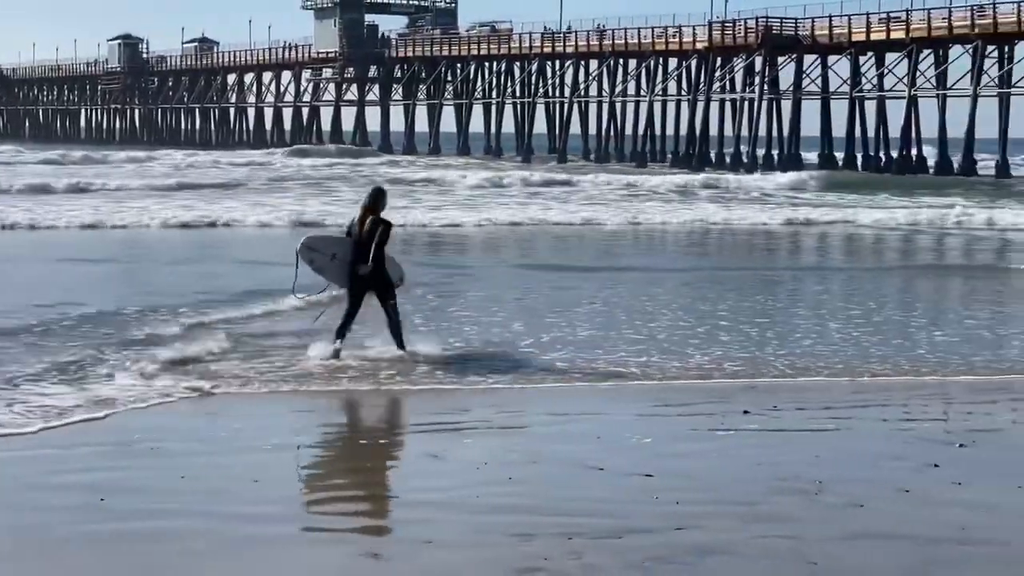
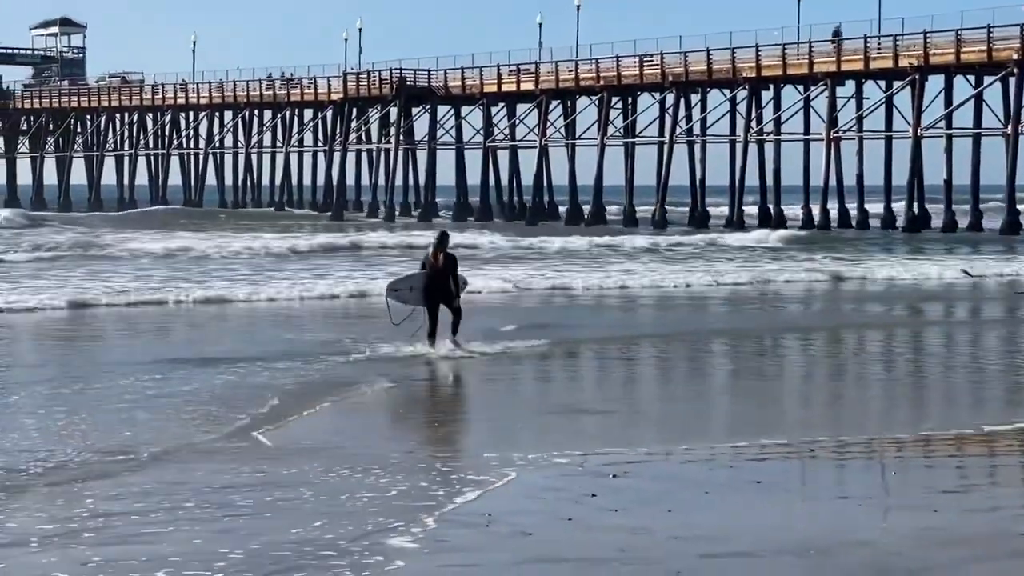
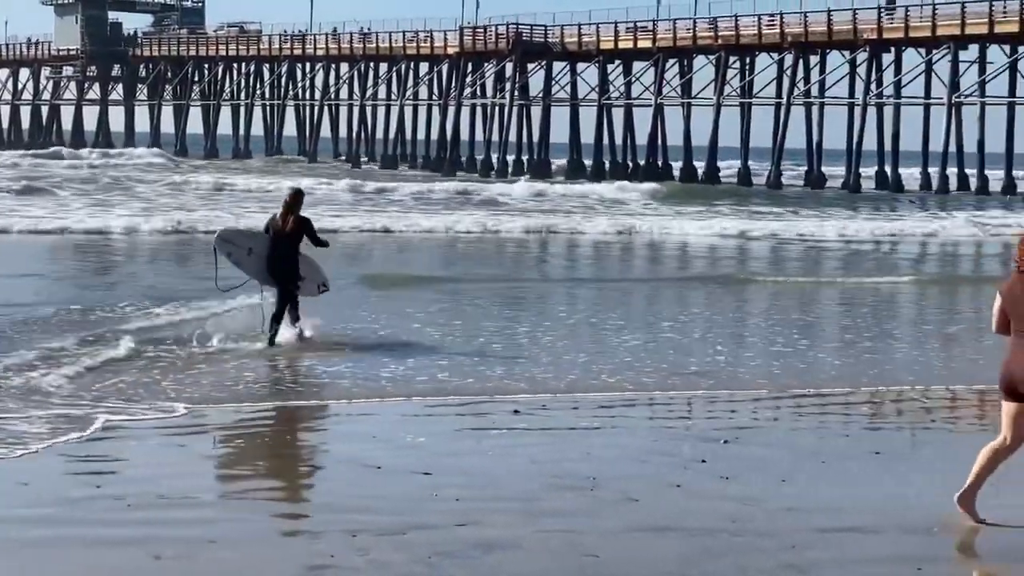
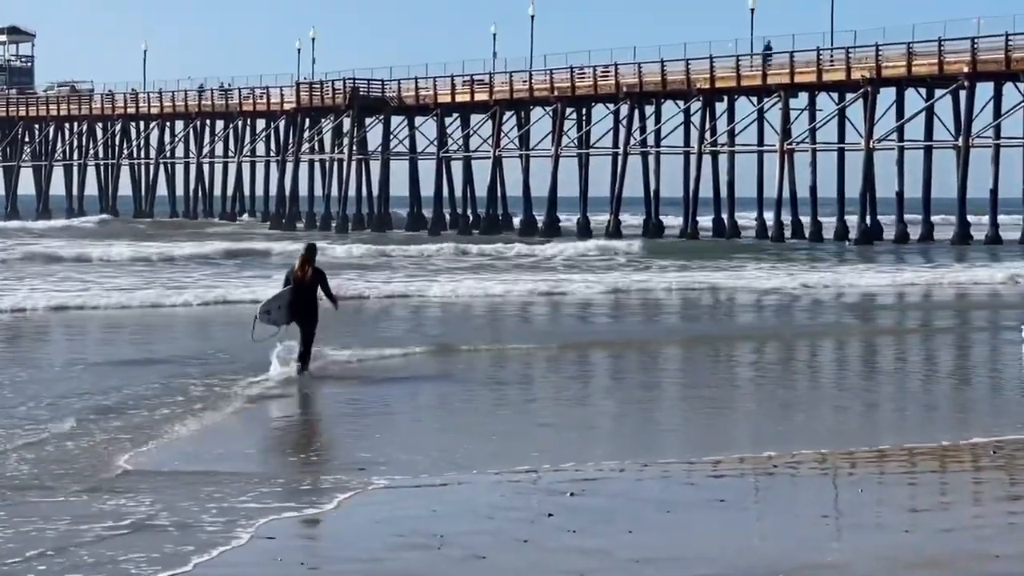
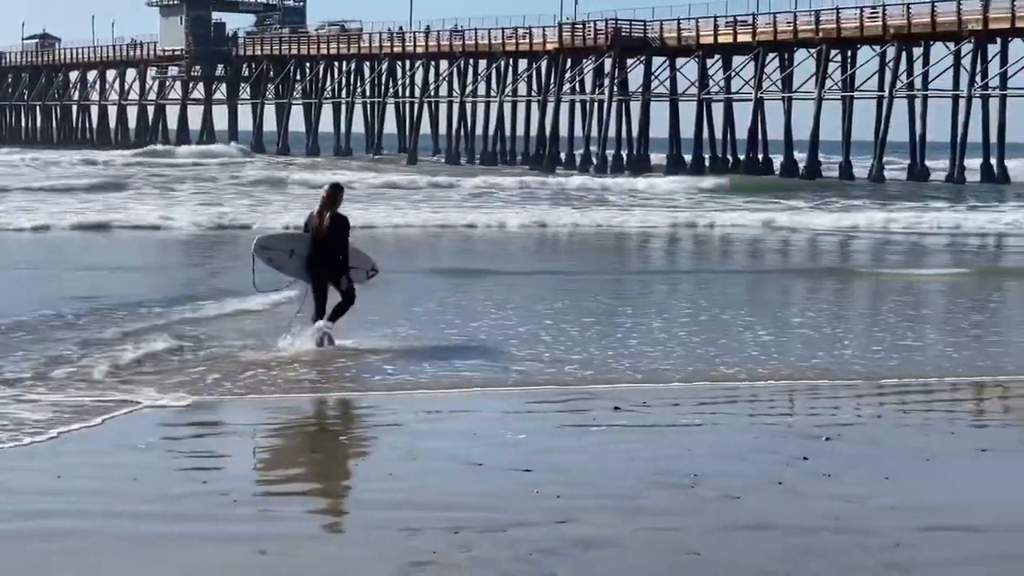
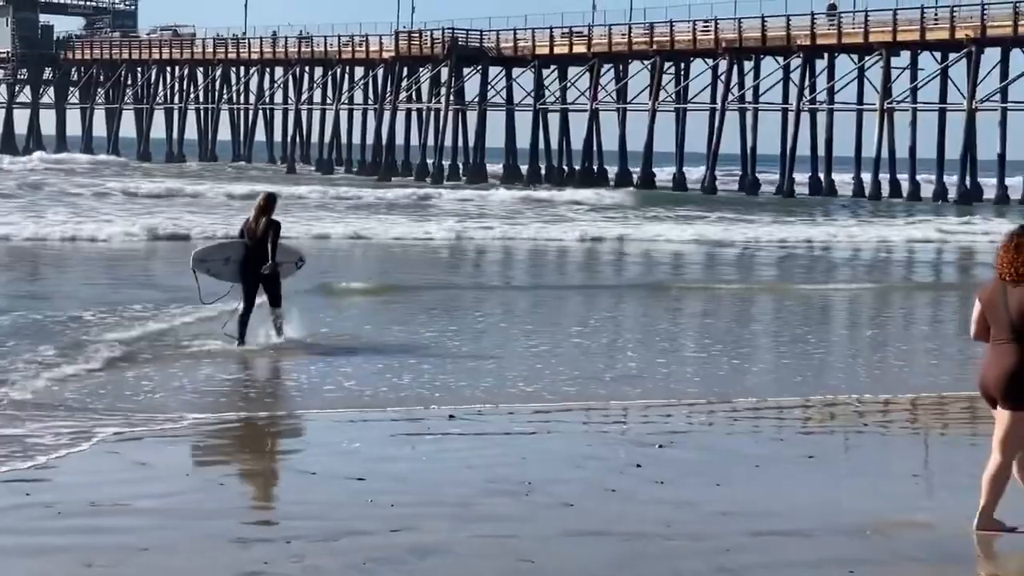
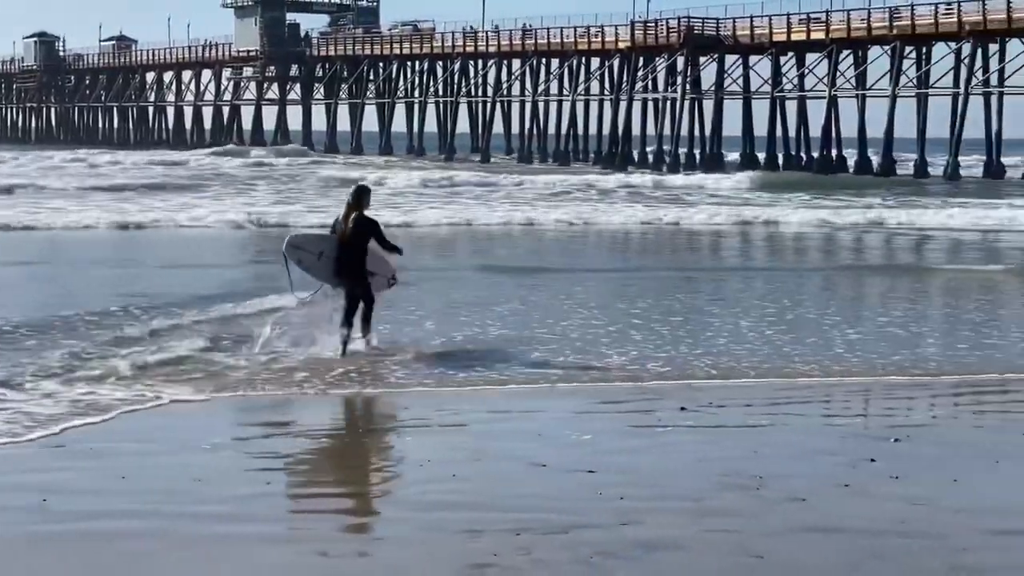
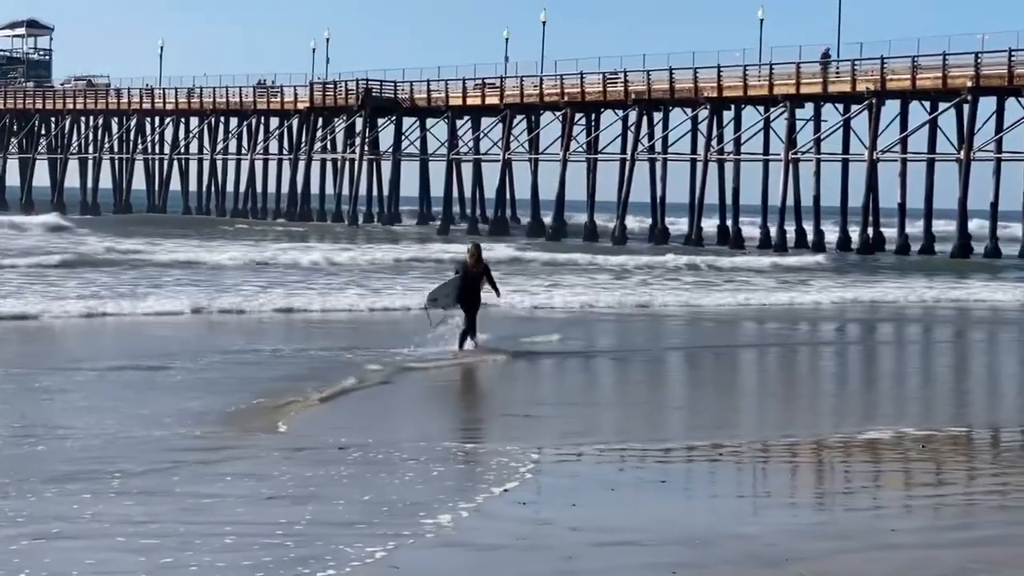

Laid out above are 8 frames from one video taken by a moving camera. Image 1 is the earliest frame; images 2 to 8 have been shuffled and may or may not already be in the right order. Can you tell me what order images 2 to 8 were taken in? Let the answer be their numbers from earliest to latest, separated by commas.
7, 5, 3, 6, 4, 2, 8
